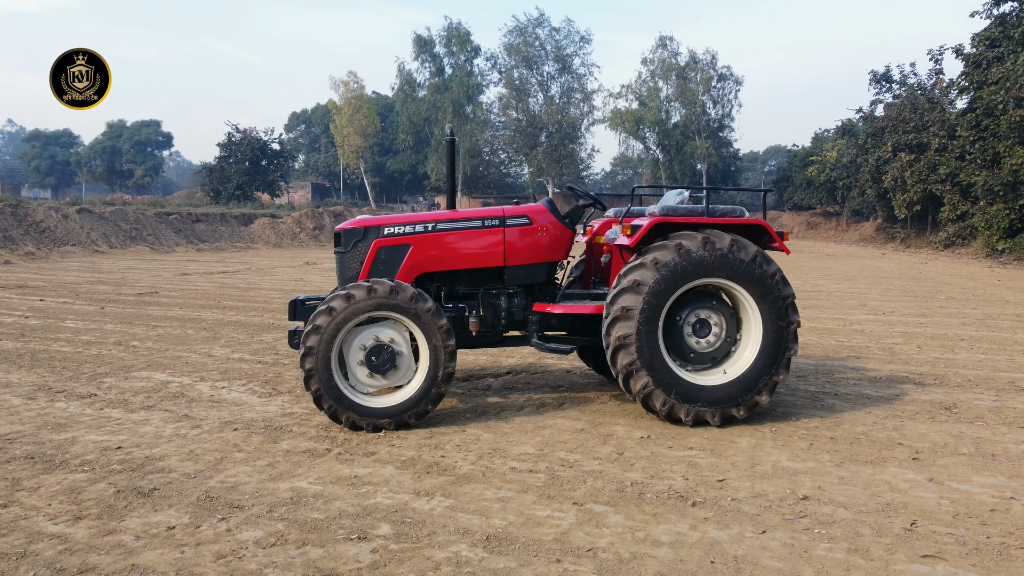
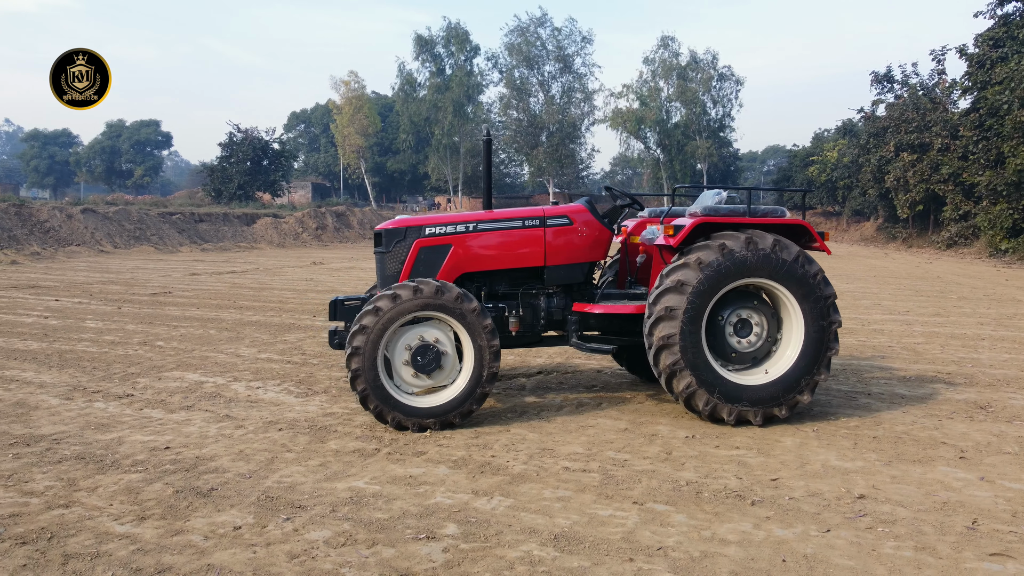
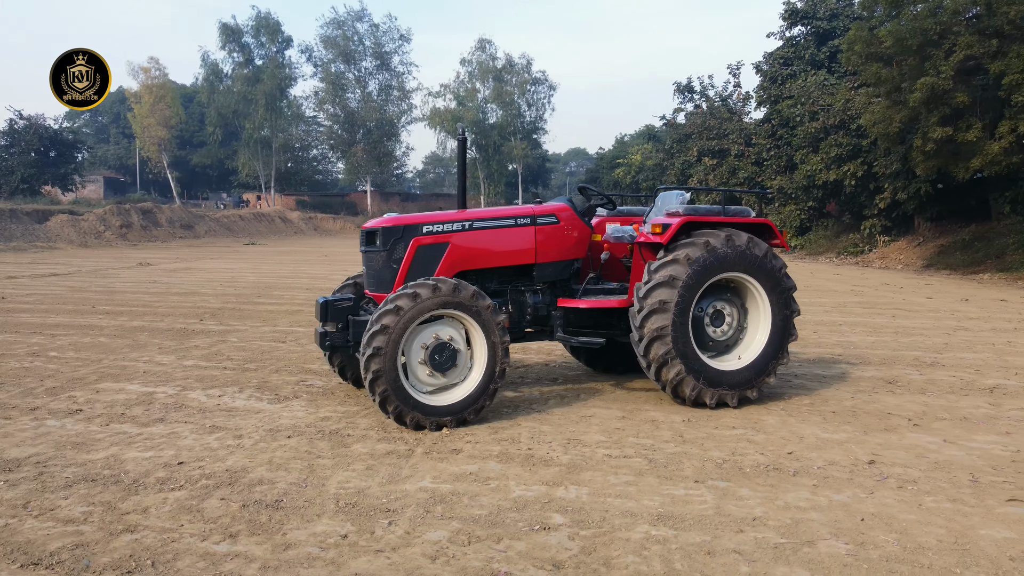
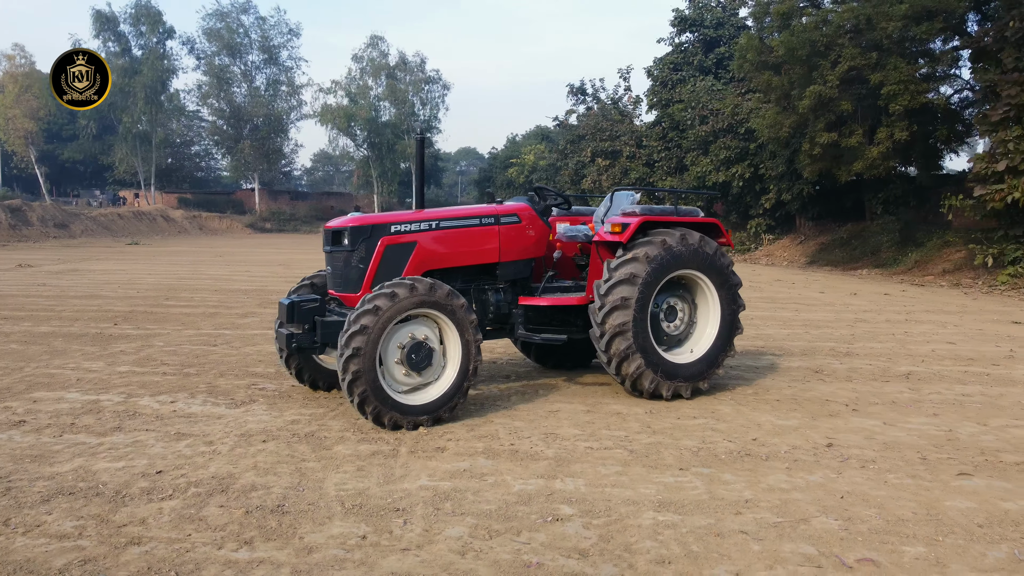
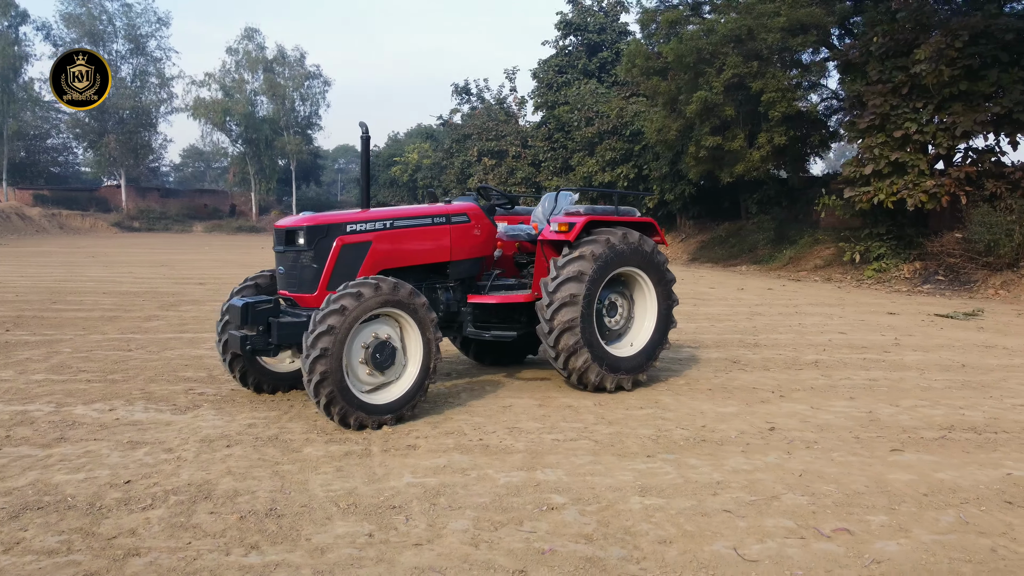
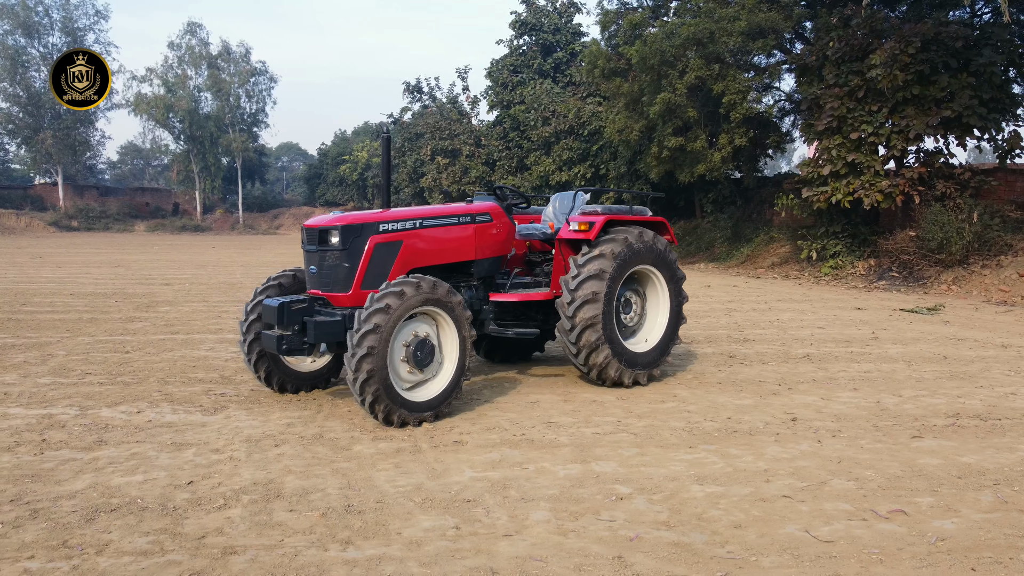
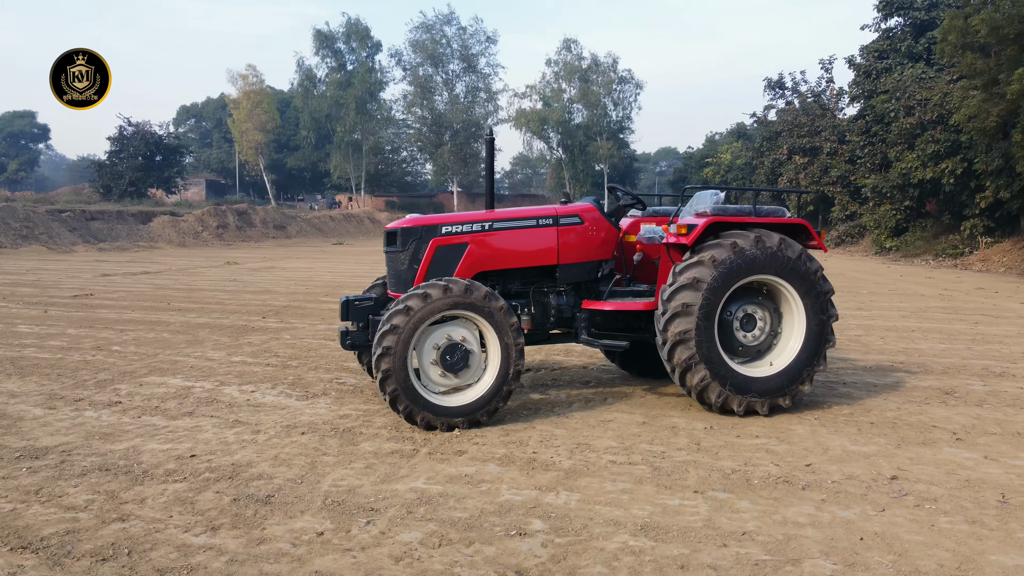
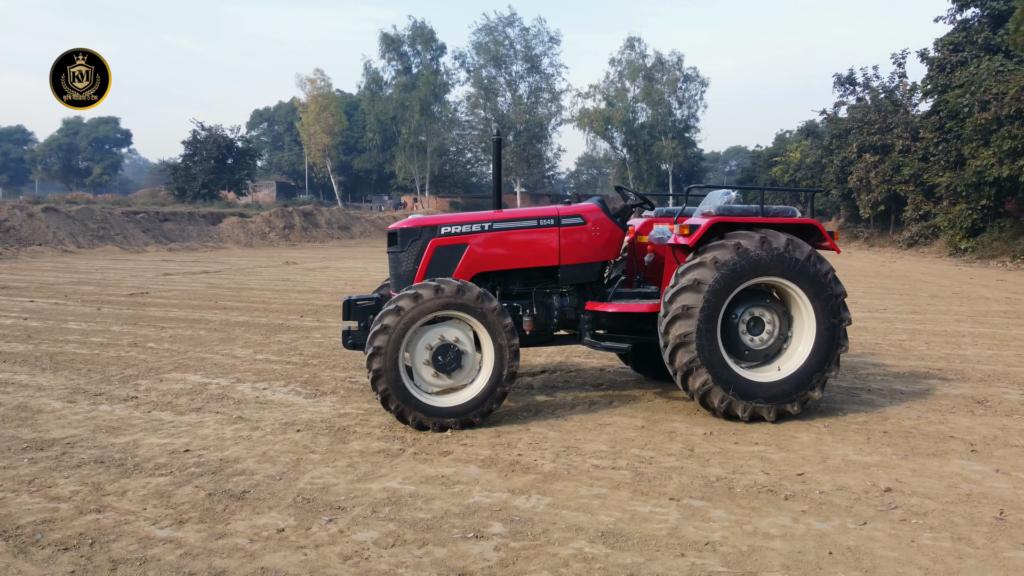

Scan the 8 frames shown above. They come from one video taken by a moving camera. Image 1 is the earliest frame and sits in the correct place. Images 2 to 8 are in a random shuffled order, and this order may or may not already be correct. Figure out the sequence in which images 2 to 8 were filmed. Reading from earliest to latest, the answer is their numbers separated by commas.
2, 8, 7, 3, 4, 5, 6
